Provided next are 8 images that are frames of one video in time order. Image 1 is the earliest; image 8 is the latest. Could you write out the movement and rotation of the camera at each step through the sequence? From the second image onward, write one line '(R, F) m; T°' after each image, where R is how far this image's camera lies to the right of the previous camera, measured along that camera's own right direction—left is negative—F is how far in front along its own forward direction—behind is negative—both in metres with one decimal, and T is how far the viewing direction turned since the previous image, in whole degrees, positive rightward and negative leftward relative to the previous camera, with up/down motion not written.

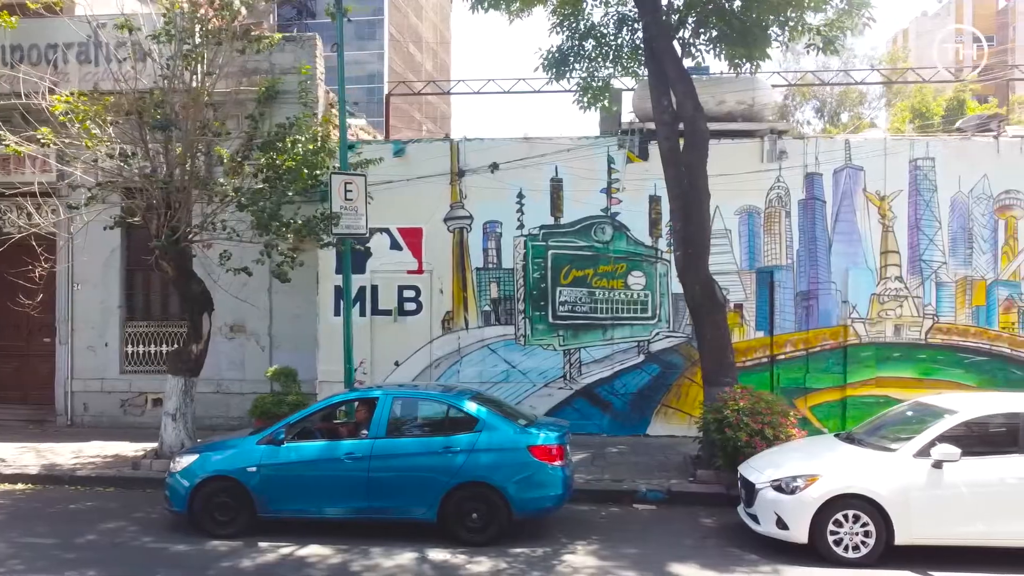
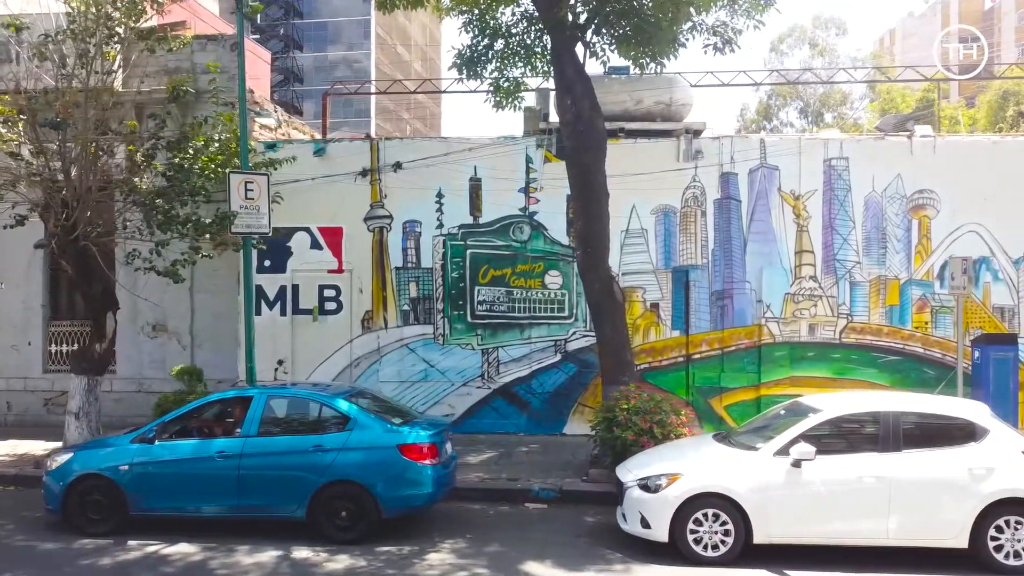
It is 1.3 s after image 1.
(+1.1, 0.0) m; 0°
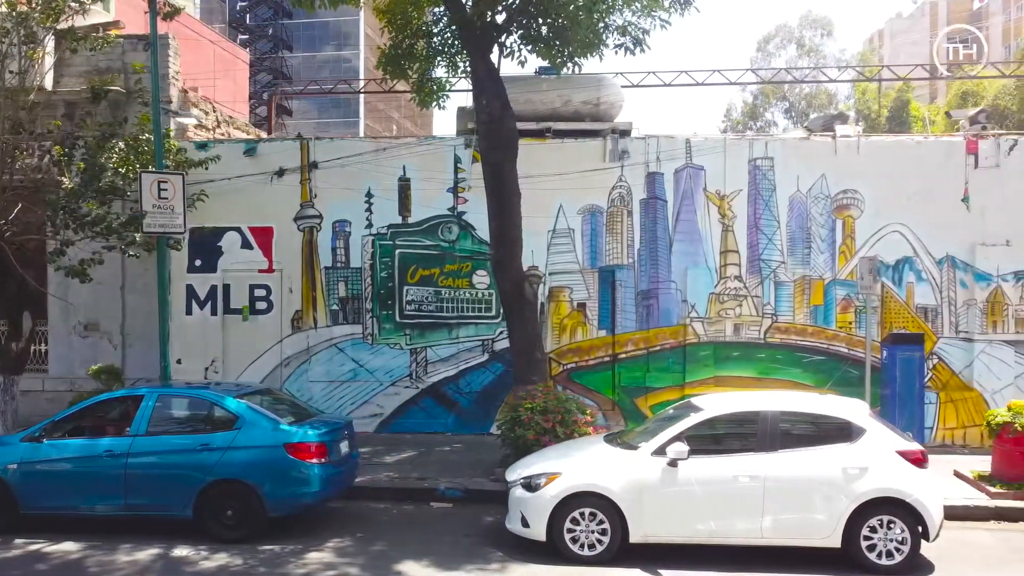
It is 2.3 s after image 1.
(+0.9, 0.0) m; 0°
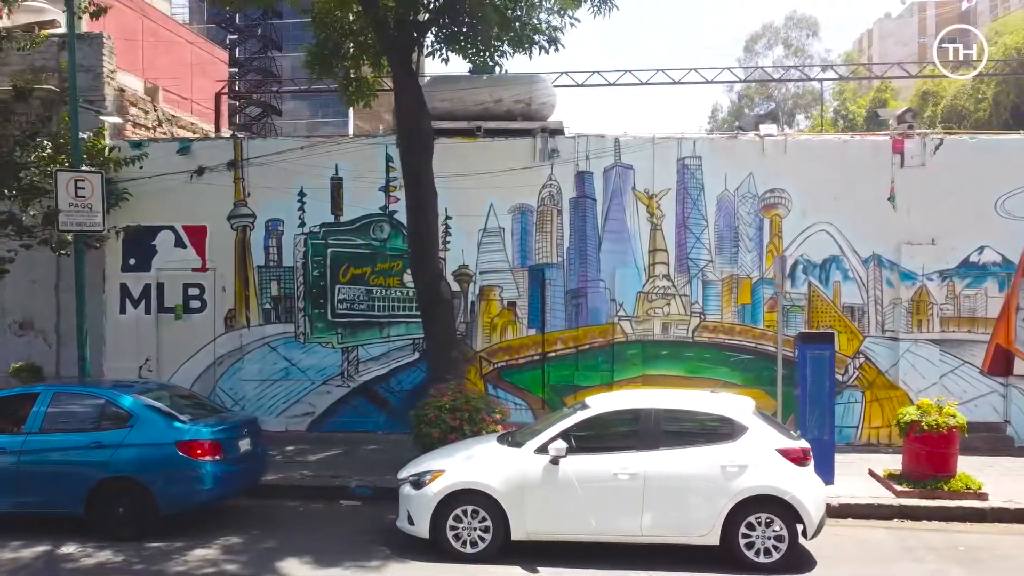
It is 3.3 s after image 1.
(+0.9, 0.0) m; 0°
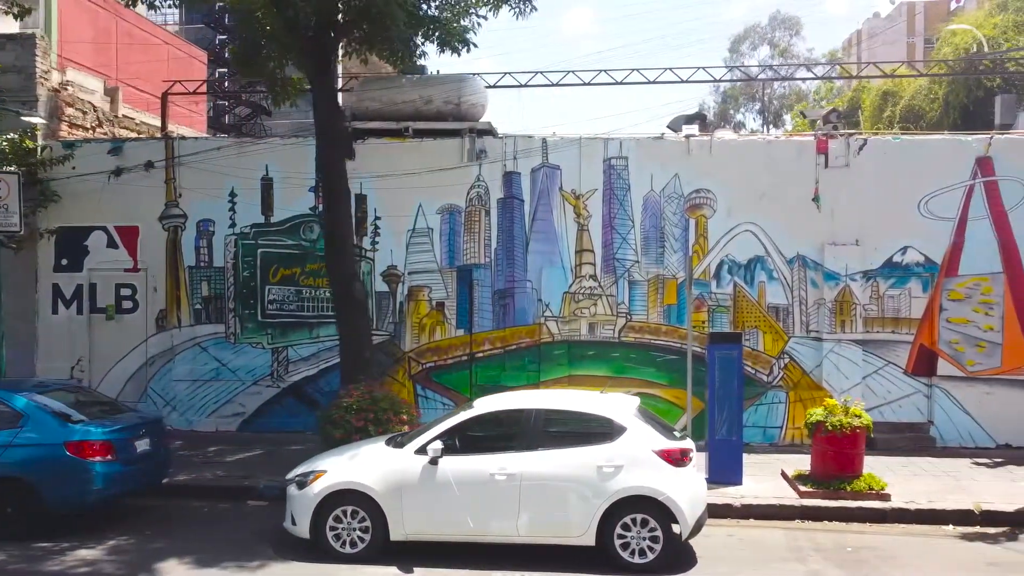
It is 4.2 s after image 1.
(+0.9, 0.0) m; 0°
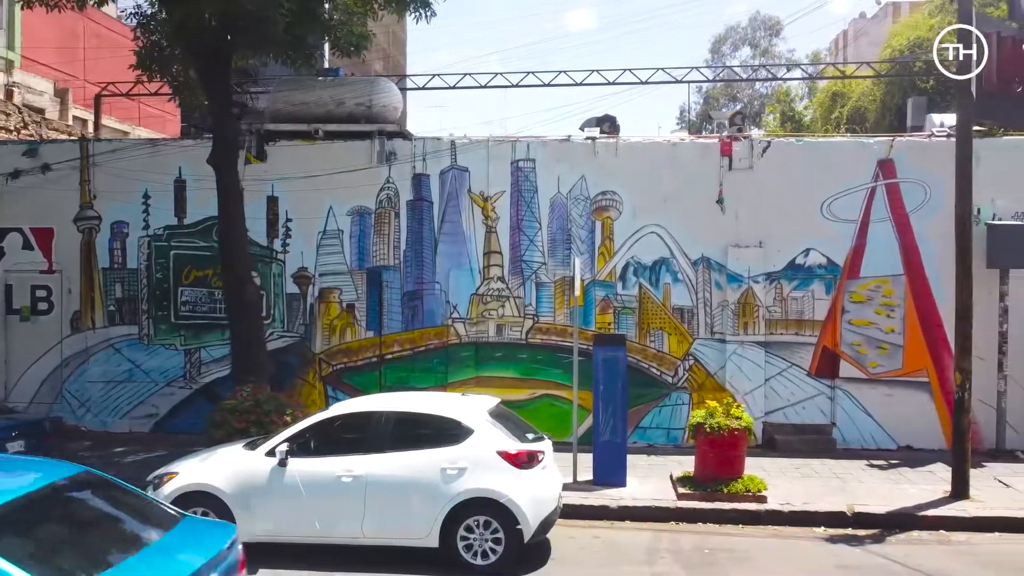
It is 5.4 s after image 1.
(+1.2, 0.0) m; 0°
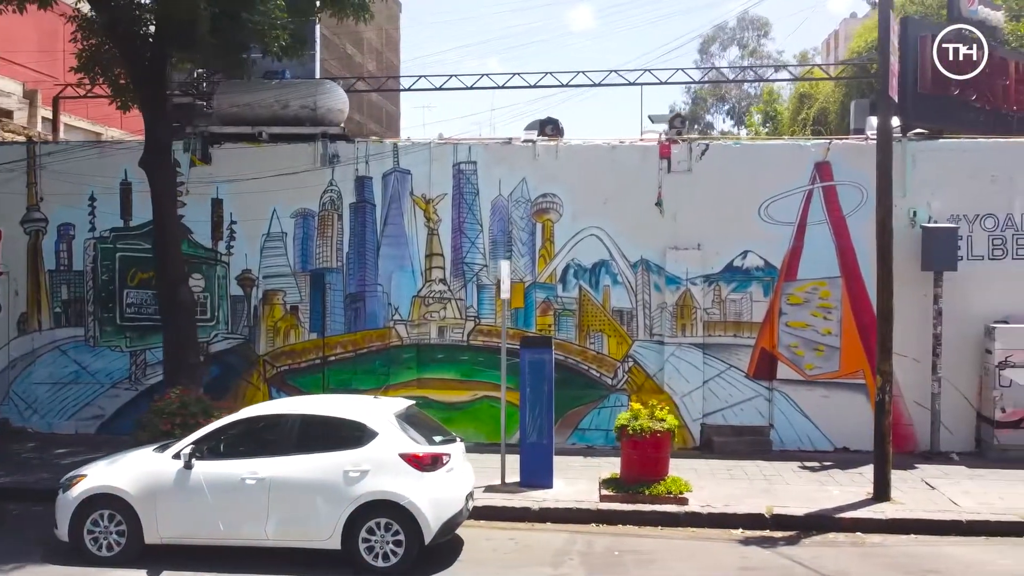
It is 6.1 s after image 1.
(+0.7, 0.0) m; 0°
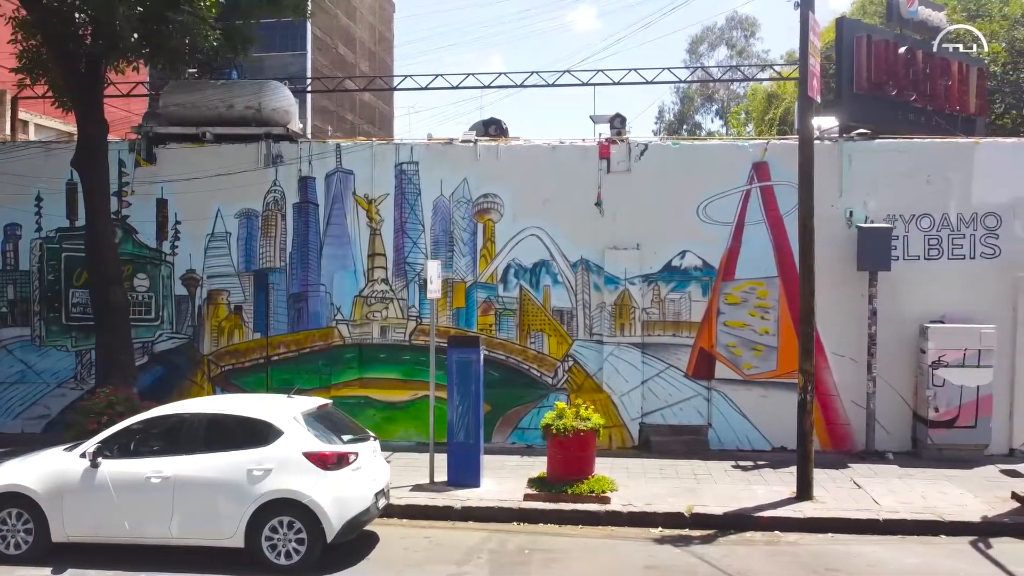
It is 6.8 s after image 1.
(+0.7, 0.0) m; 0°
